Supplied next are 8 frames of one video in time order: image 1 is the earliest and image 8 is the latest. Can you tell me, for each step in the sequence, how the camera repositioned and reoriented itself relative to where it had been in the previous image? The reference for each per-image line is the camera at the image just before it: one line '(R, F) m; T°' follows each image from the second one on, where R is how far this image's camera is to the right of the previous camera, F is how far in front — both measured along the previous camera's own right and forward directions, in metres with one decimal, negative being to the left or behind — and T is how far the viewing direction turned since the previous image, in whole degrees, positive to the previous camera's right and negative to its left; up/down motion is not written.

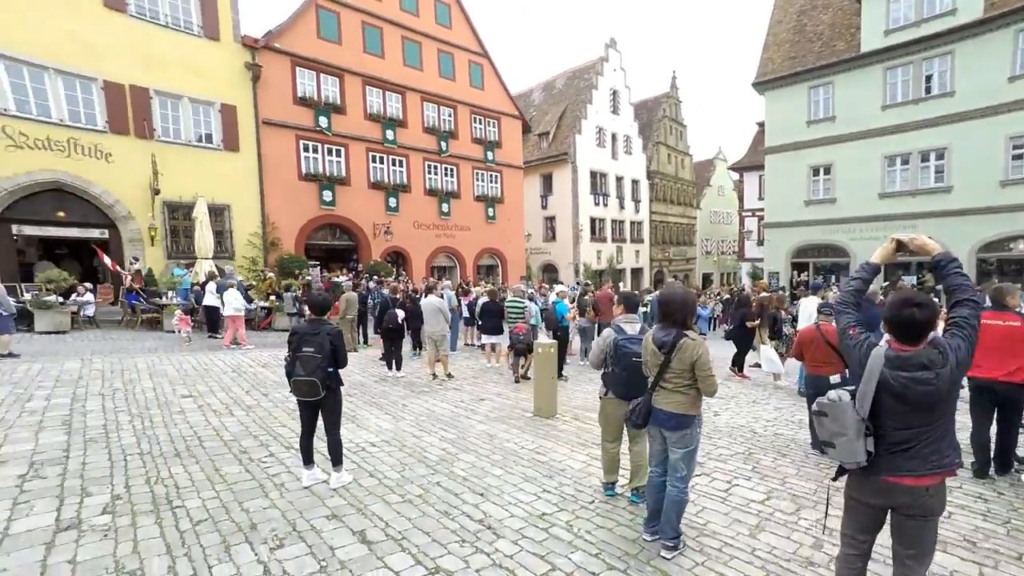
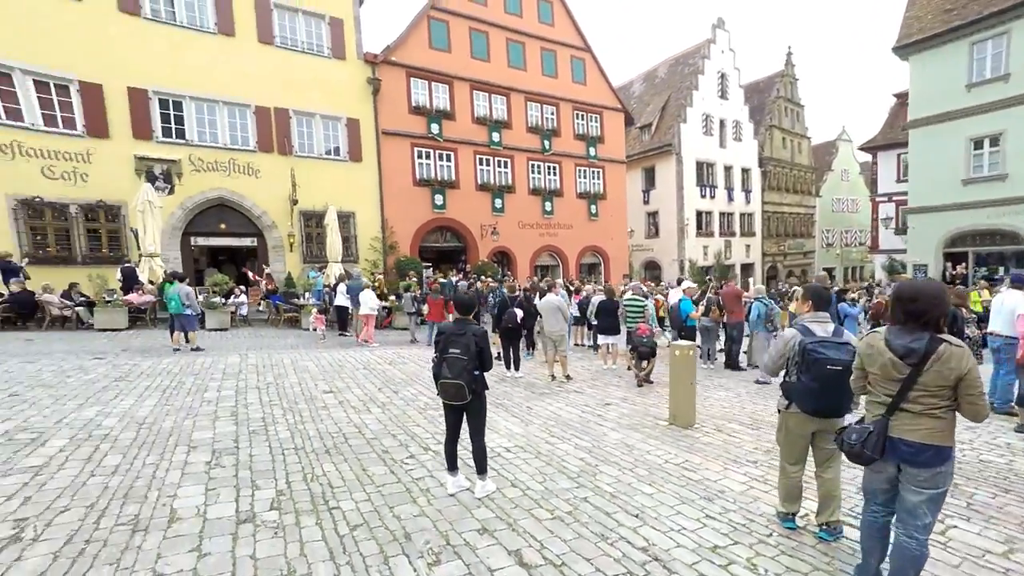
(-0.4, +0.3) m; -12°
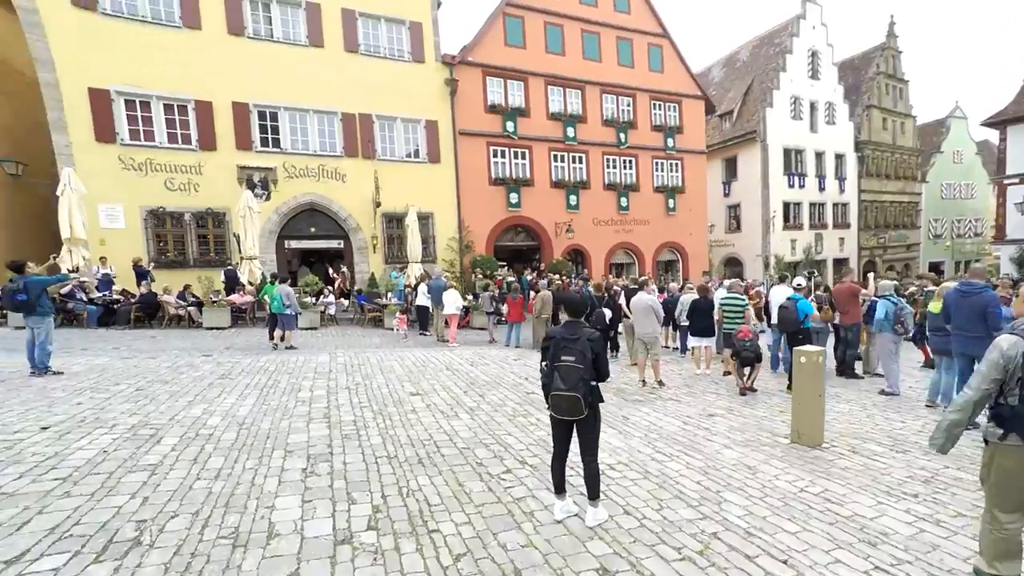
(-0.3, +0.4) m; -8°
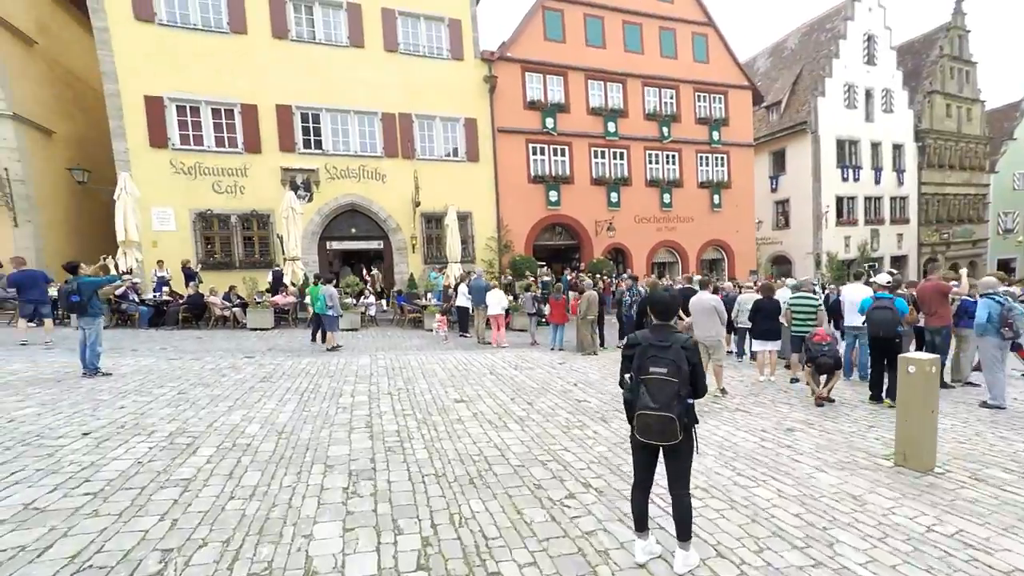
(-0.2, +0.5) m; -4°
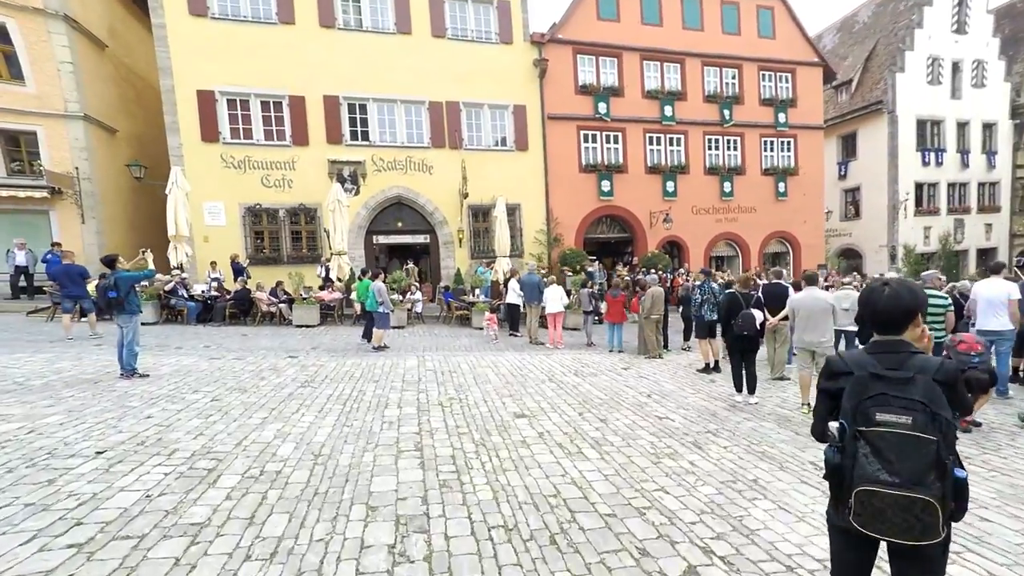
(-0.3, +1.0) m; -5°
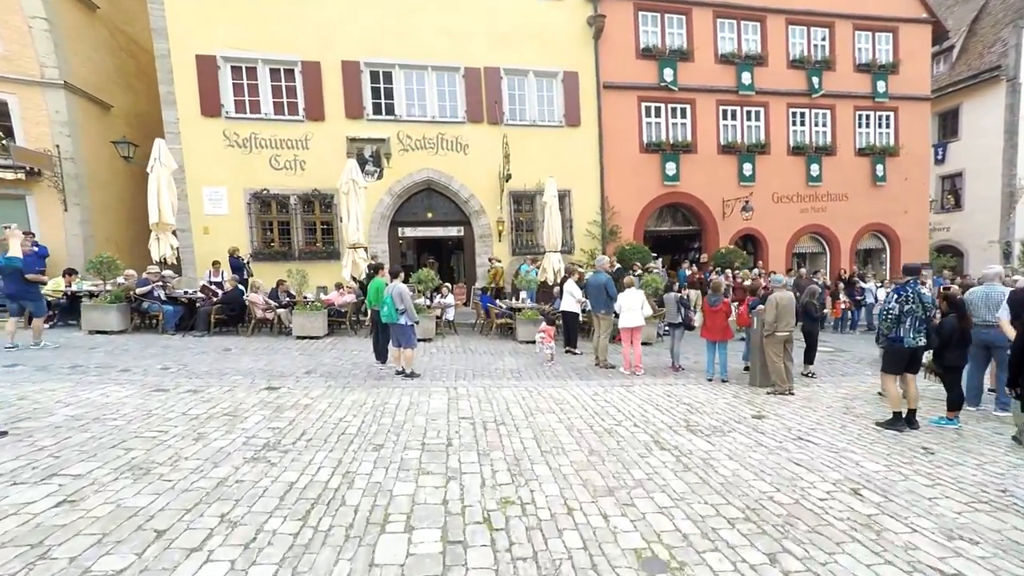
(-0.6, +3.1) m; -4°
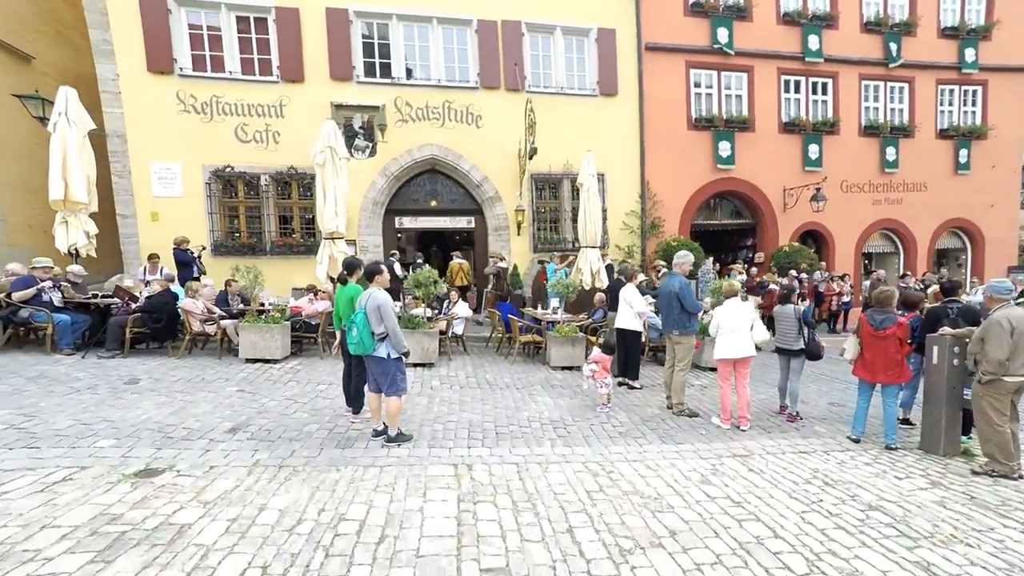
(-0.4, +3.0) m; -1°
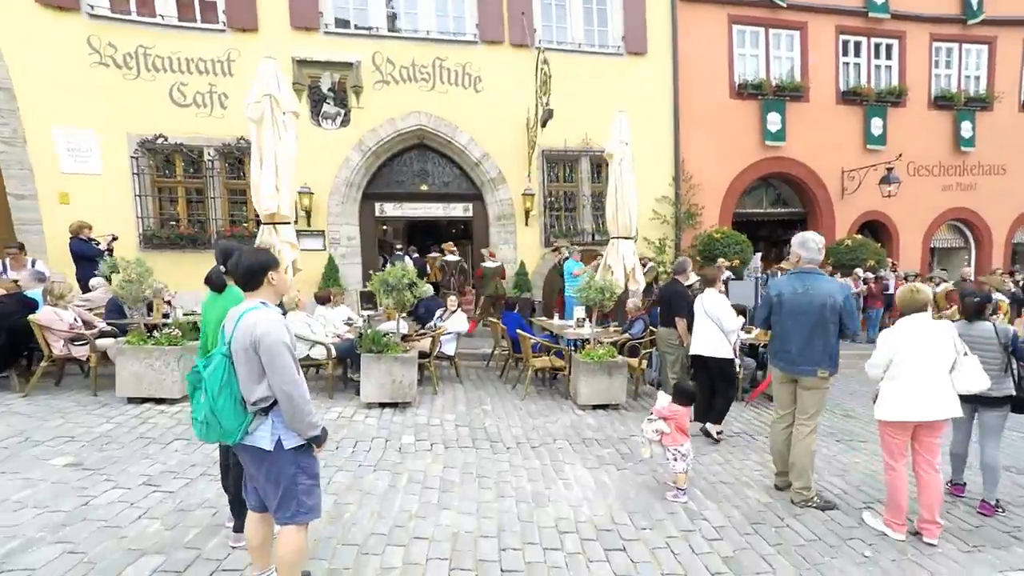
(-0.1, +2.5) m; 0°
